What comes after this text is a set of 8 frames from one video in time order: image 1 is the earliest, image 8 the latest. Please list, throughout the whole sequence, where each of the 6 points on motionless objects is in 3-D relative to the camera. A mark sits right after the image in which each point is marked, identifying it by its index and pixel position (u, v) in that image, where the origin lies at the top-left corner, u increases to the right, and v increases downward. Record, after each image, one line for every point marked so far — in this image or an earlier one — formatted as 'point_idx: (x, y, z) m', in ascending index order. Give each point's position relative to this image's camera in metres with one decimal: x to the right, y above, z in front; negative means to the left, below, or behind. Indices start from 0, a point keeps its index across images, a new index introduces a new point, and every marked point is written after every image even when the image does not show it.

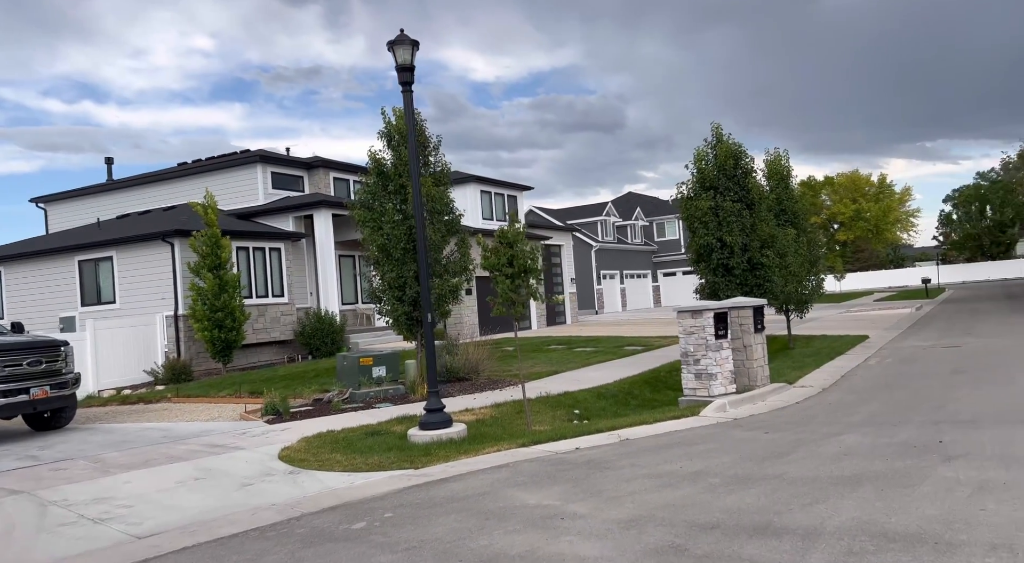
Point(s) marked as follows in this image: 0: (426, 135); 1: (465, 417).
0: (-1.8, +3.1, +17.2) m
1: (-0.7, -2.0, +12.3) m
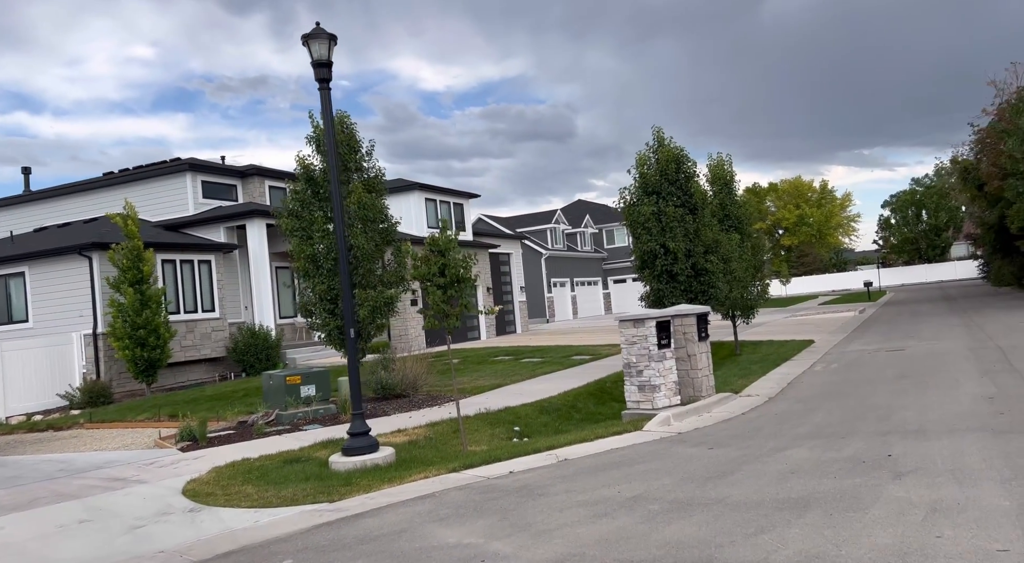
0: (-3.1, +2.8, +16.4) m
1: (-1.6, -2.2, +11.5) m
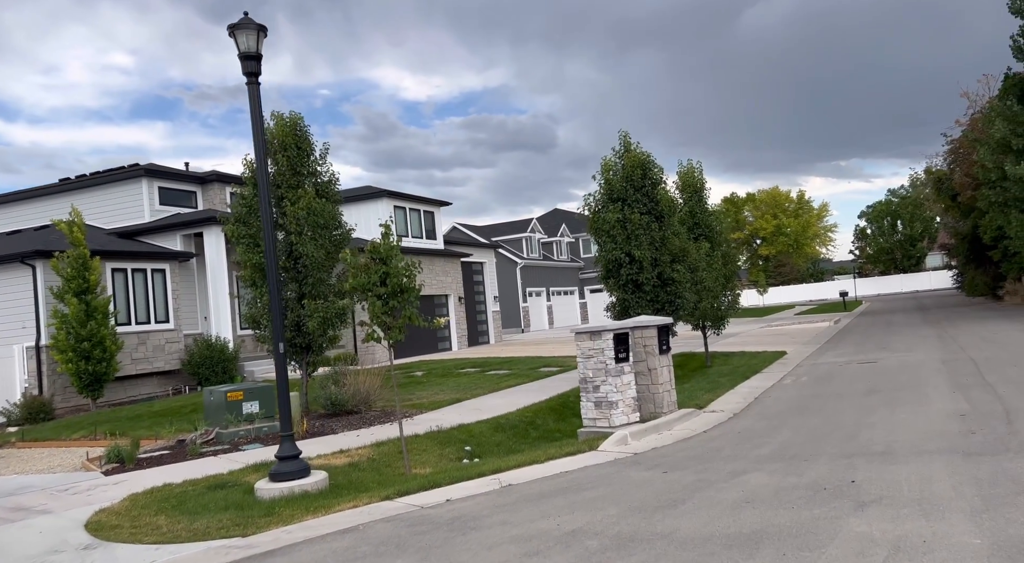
0: (-3.9, +2.6, +15.7) m
1: (-2.3, -2.3, +10.8) m
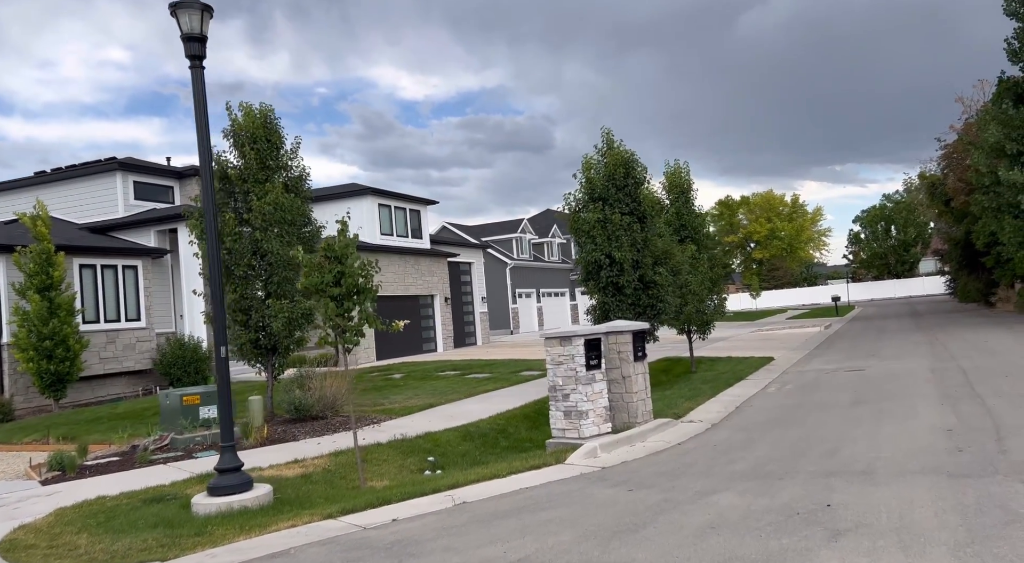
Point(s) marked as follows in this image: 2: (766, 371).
0: (-4.3, +2.6, +15.1) m
1: (-2.8, -2.3, +10.1) m
2: (+5.9, -2.1, +19.1) m
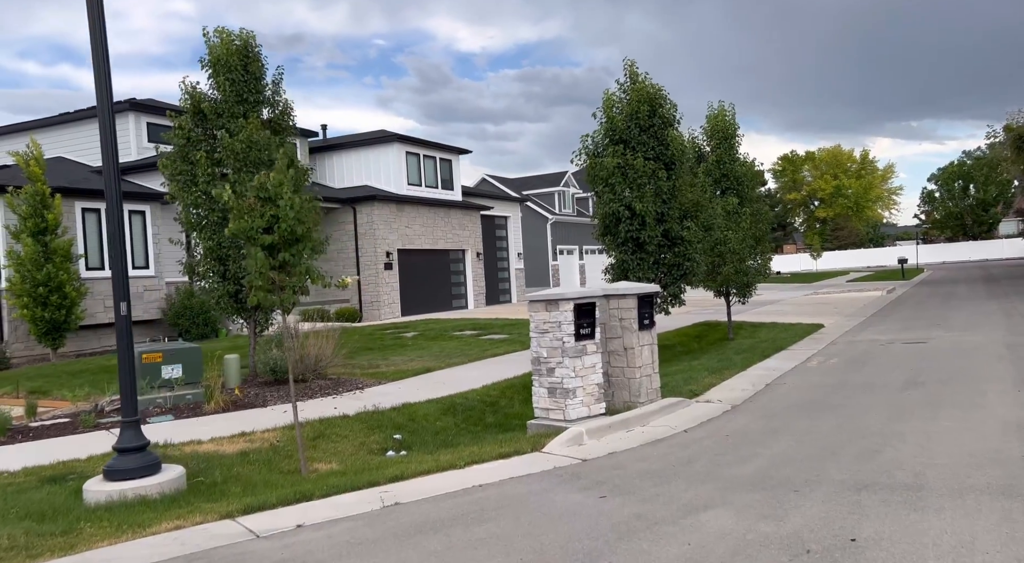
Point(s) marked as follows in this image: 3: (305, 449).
0: (-4.1, +3.5, +13.6) m
1: (-3.1, -1.8, +8.8) m
2: (+6.2, -1.2, +17.1) m
3: (-2.2, -1.8, +8.9) m
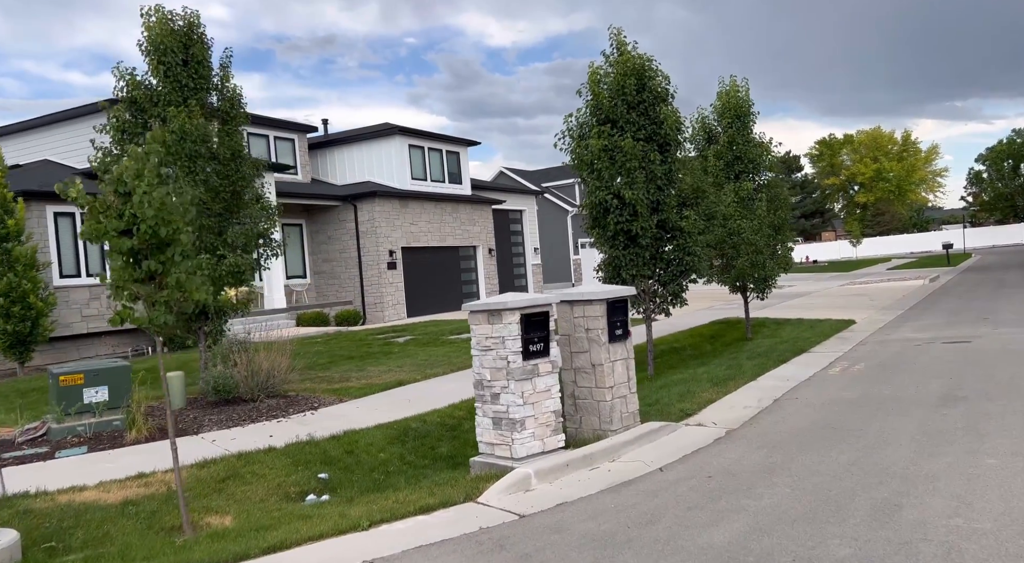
0: (-4.6, +3.4, +12.1) m
1: (-3.6, -1.9, +7.4) m
2: (+6.0, -1.1, +15.2) m
3: (-2.8, -1.9, +7.4) m
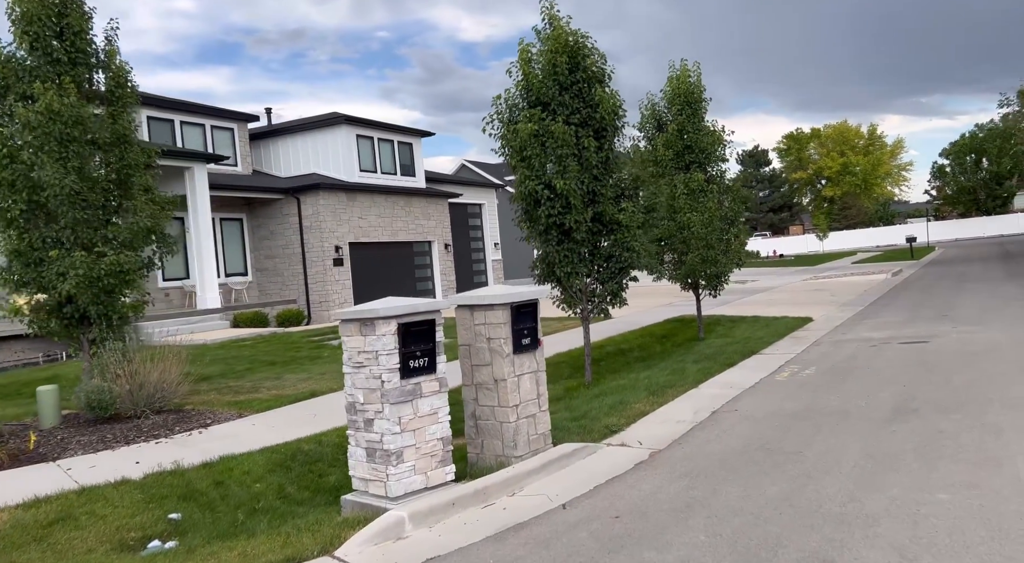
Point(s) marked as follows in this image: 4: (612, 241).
0: (-5.7, +3.4, +10.8) m
1: (-4.5, -1.9, +6.1) m
2: (+4.9, -1.0, +14.2) m
3: (-3.7, -1.9, +6.2) m
4: (+1.4, +0.6, +11.4) m
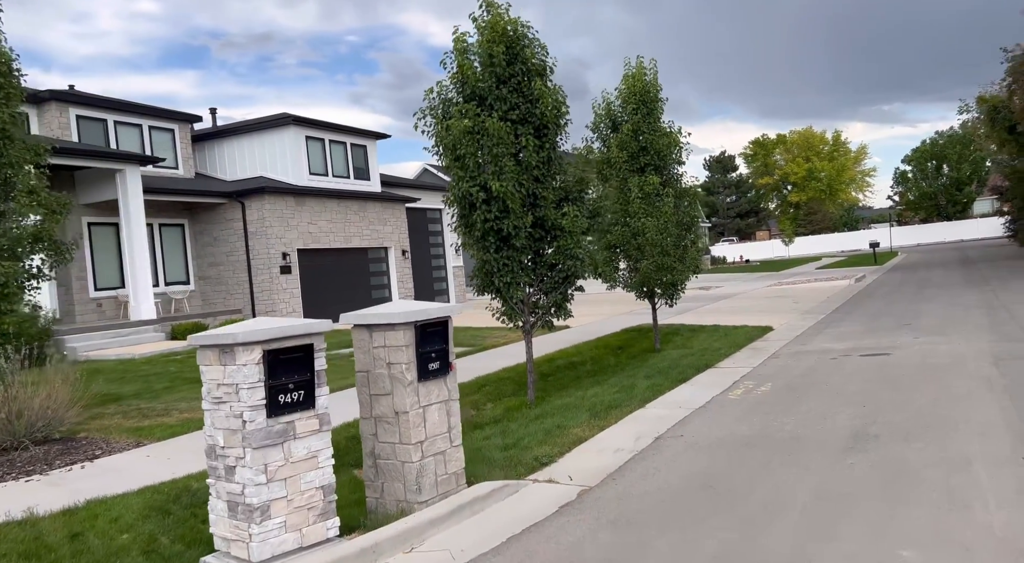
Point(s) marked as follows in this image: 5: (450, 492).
0: (-6.5, +3.2, +9.6) m
1: (-5.1, -2.1, +4.9) m
2: (+3.9, -1.2, +13.4) m
3: (-4.3, -2.1, +5.0) m
4: (+0.6, +0.4, +10.4) m
5: (-0.4, -1.5, +6.0) m
